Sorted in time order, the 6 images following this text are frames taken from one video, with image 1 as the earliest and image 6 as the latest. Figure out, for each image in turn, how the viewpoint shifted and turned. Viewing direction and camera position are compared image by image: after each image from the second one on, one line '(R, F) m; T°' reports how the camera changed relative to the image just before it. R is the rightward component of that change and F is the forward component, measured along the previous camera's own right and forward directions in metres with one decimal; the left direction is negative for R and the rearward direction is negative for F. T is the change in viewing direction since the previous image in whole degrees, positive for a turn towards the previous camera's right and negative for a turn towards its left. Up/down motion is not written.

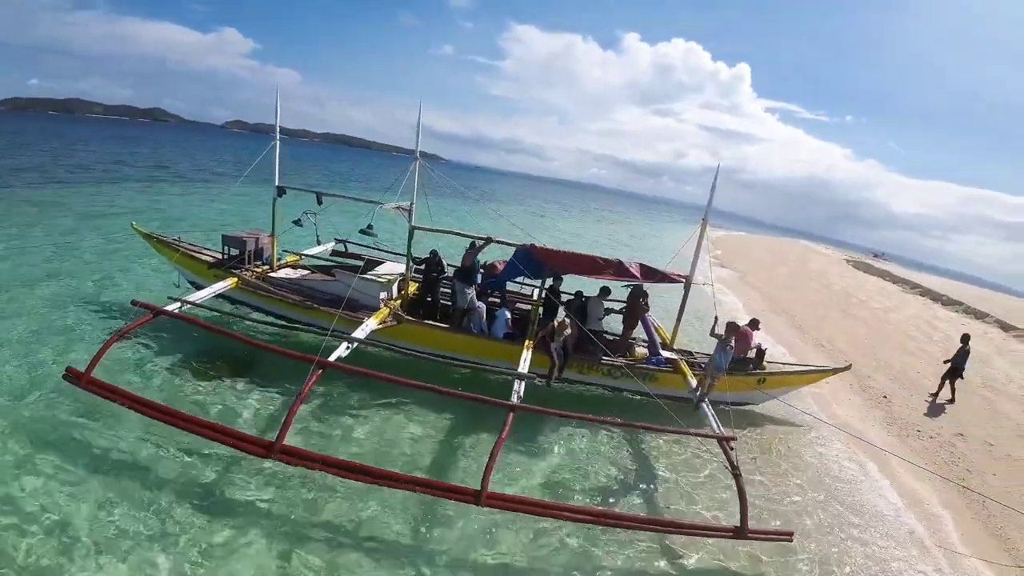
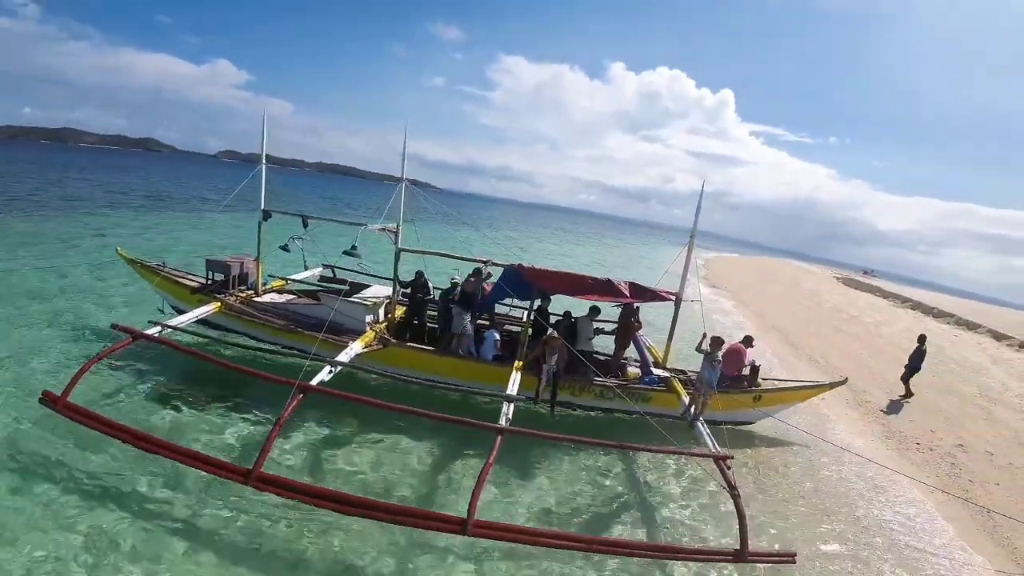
(+0.1, +0.2) m; +1°
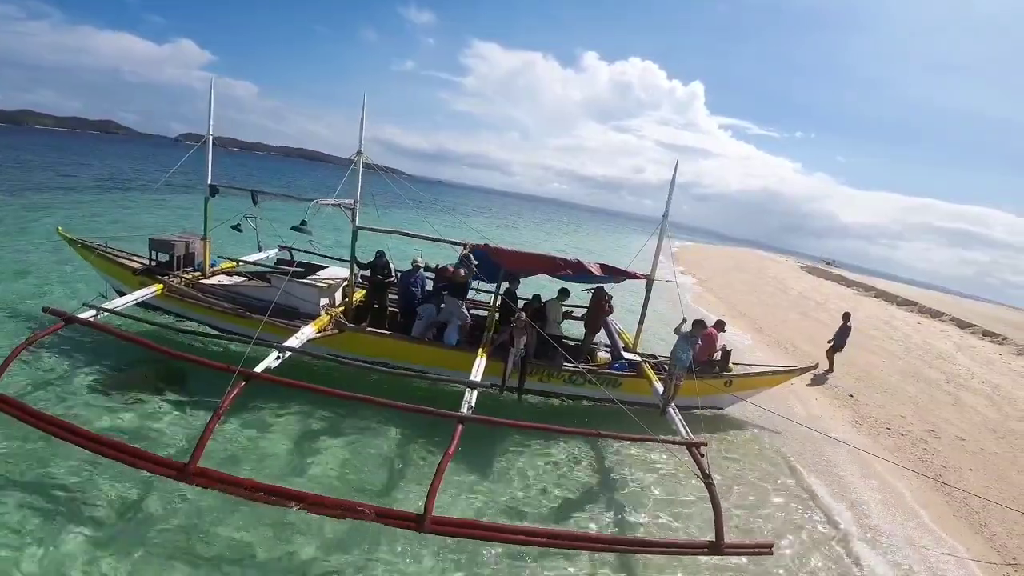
(+0.1, +0.5) m; +3°
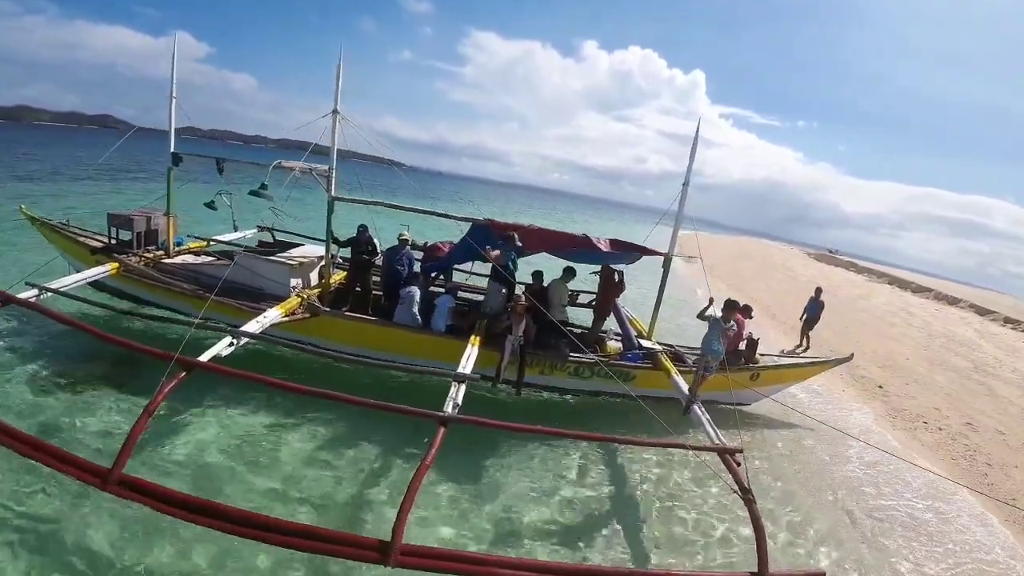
(0.0, +1.2) m; 0°
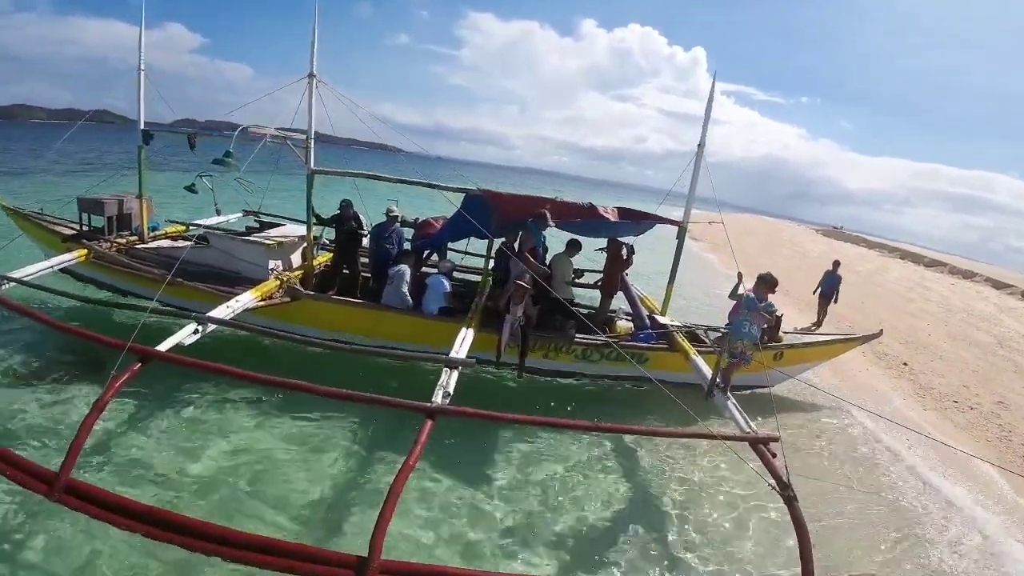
(0.0, +0.8) m; 0°
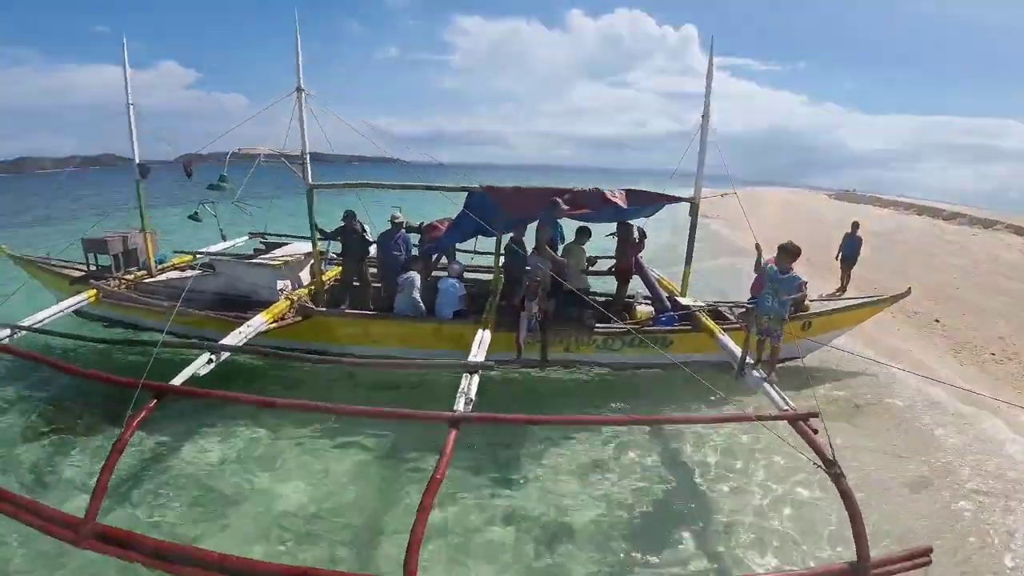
(0.0, +0.2) m; -1°
